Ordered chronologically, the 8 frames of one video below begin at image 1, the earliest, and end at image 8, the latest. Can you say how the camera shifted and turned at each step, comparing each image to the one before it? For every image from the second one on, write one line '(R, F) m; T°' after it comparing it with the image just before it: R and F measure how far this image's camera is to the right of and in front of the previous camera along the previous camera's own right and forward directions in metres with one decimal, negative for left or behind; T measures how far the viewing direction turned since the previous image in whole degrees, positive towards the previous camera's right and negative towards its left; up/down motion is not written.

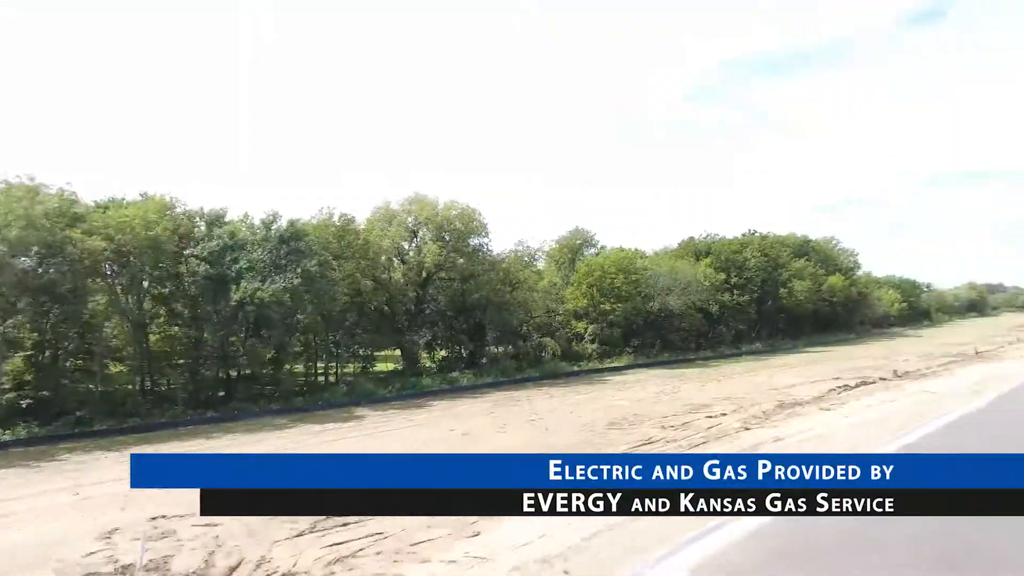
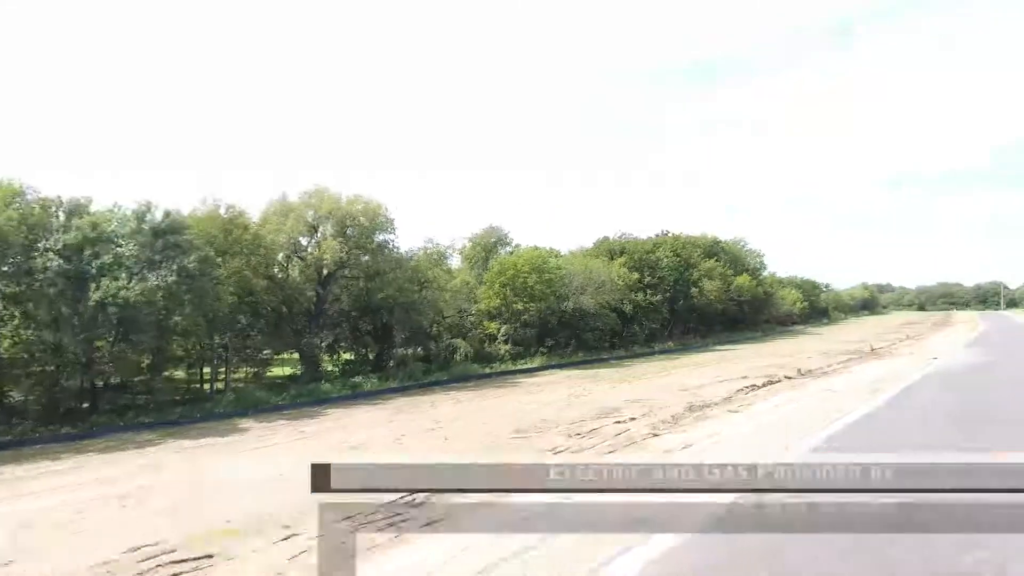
(+0.6, +1.3) m; +7°
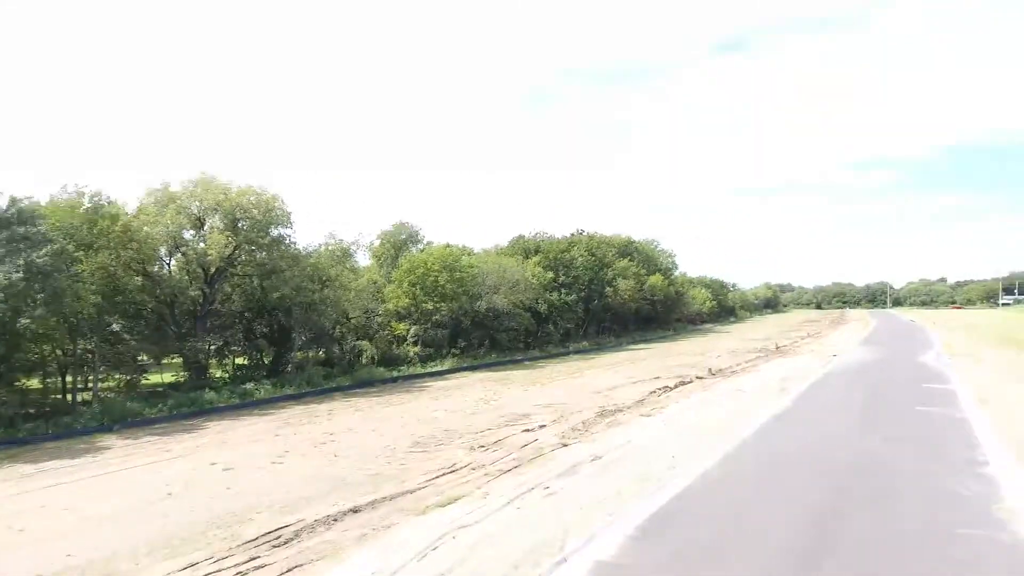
(+0.5, +1.3) m; +7°
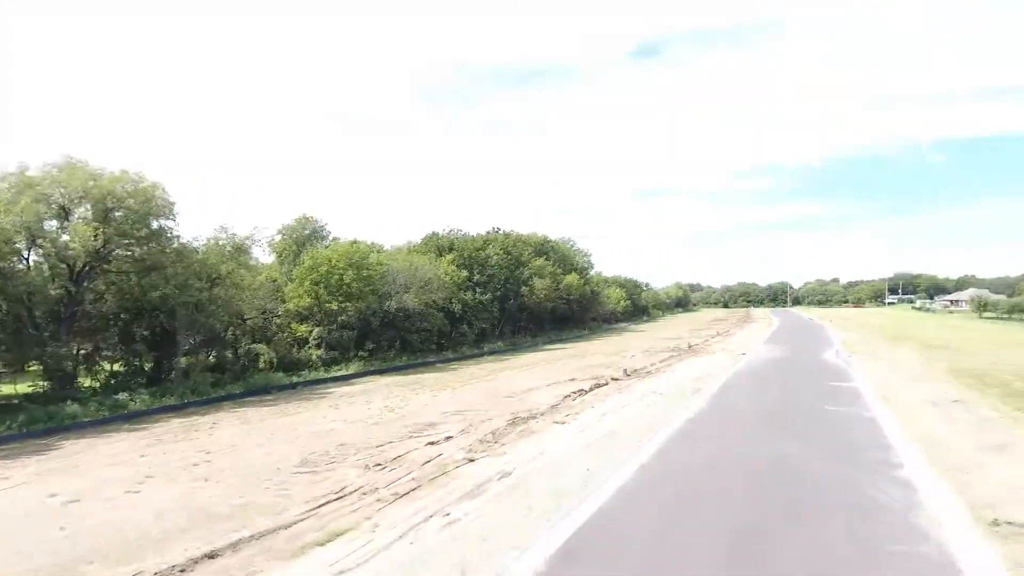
(+0.3, +1.2) m; +8°
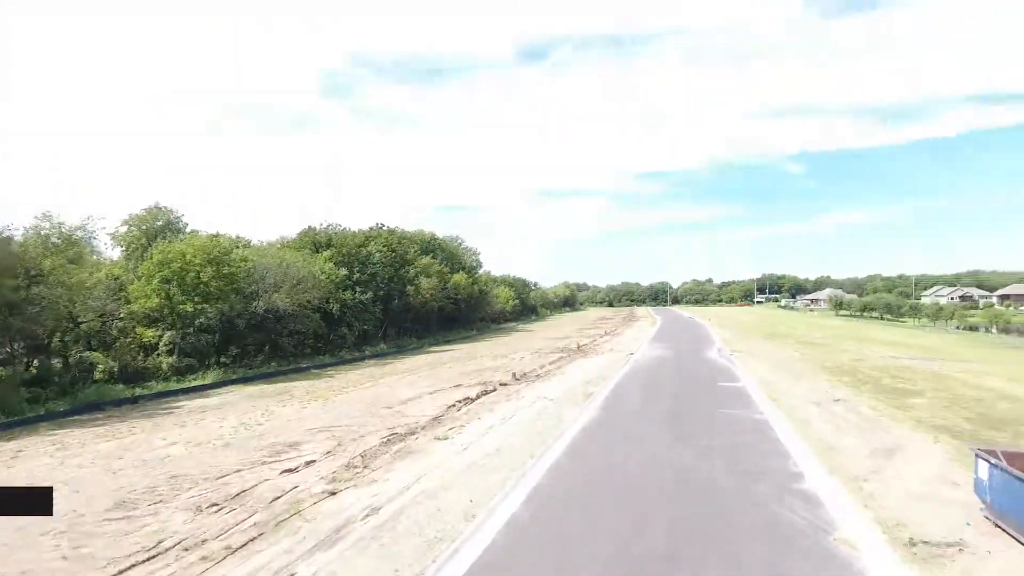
(+0.3, +1.5) m; +10°
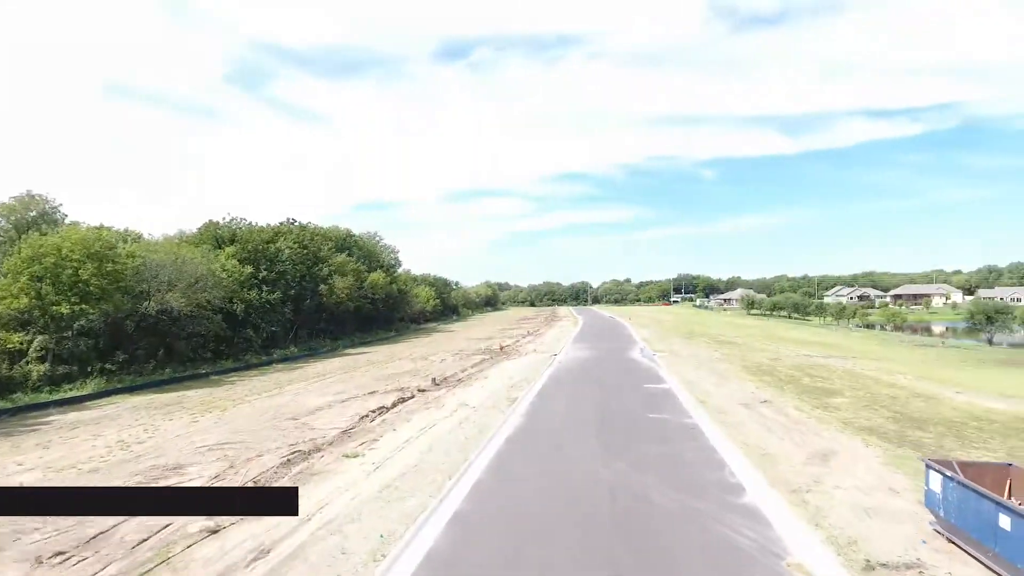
(0.0, +1.1) m; +7°
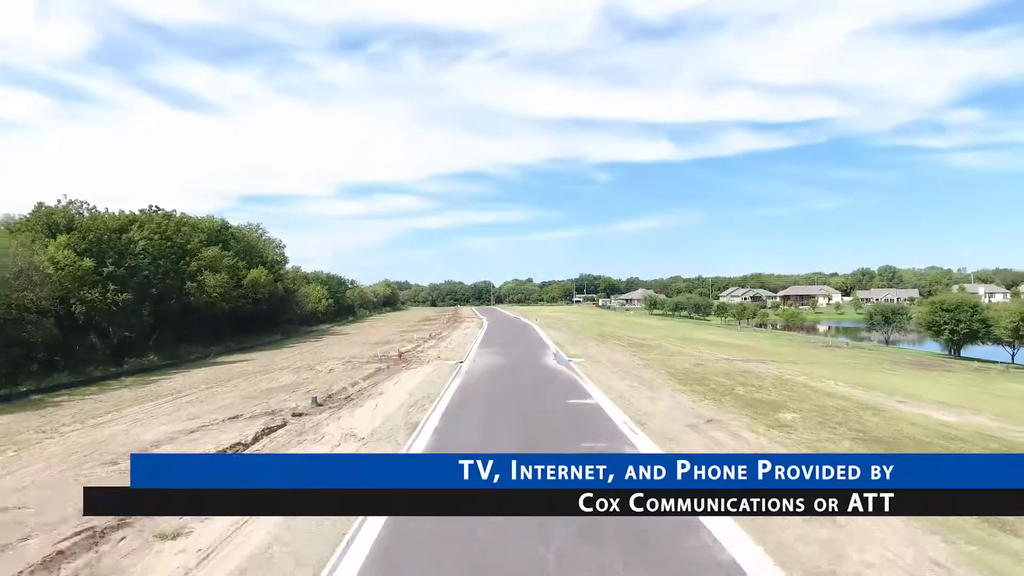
(0.0, +2.9) m; +9°
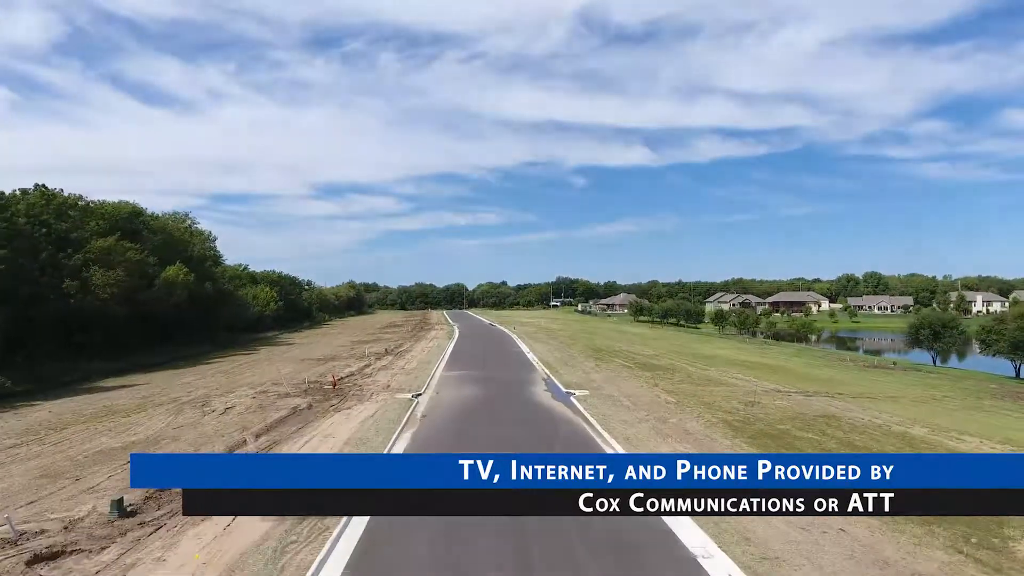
(-0.2, +6.7) m; +2°
